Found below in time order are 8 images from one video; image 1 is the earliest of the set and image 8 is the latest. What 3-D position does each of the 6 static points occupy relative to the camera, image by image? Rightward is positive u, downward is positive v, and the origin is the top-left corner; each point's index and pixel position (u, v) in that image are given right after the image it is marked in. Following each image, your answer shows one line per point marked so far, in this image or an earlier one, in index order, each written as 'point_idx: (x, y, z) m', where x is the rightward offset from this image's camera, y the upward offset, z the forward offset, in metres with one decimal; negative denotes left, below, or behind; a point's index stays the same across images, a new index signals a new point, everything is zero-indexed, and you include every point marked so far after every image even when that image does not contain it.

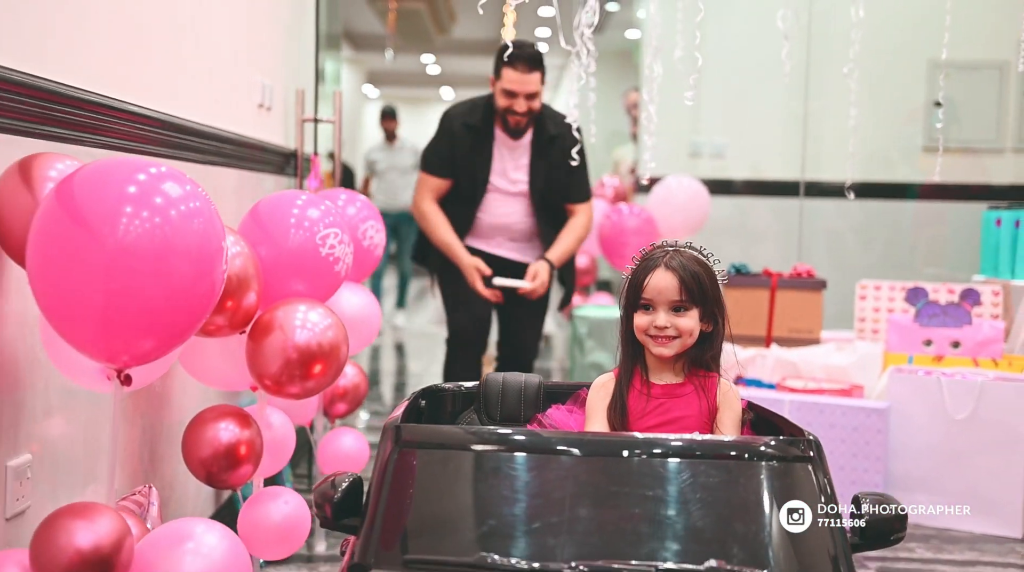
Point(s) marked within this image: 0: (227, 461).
0: (-0.8, -0.5, +3.2) m
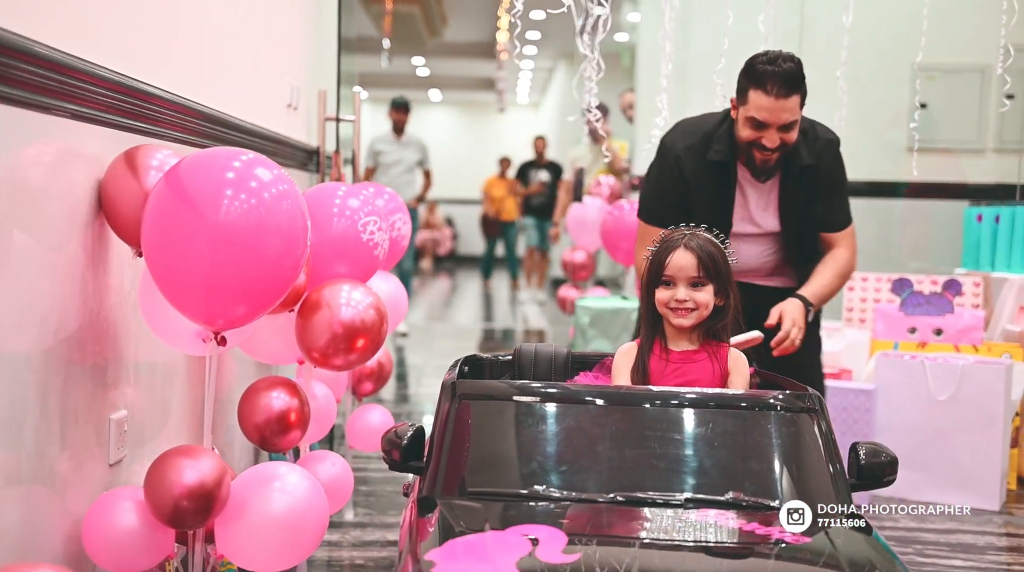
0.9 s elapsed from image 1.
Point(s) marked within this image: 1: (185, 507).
0: (-0.7, -0.4, +3.6) m
1: (-0.7, -0.4, +2.4) m
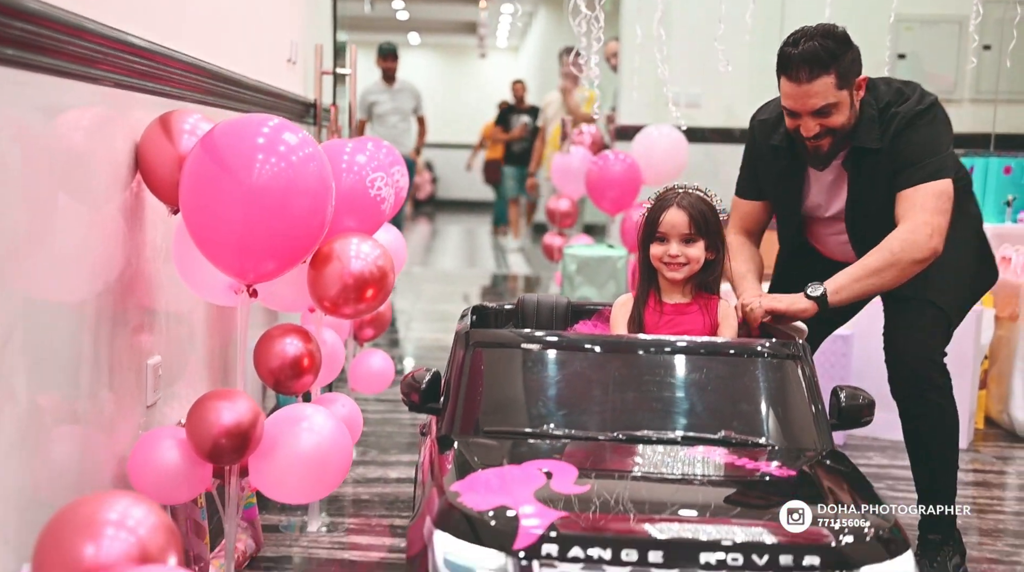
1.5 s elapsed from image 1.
0: (-0.7, -0.3, +3.8) m
1: (-0.6, -0.3, +2.6) m
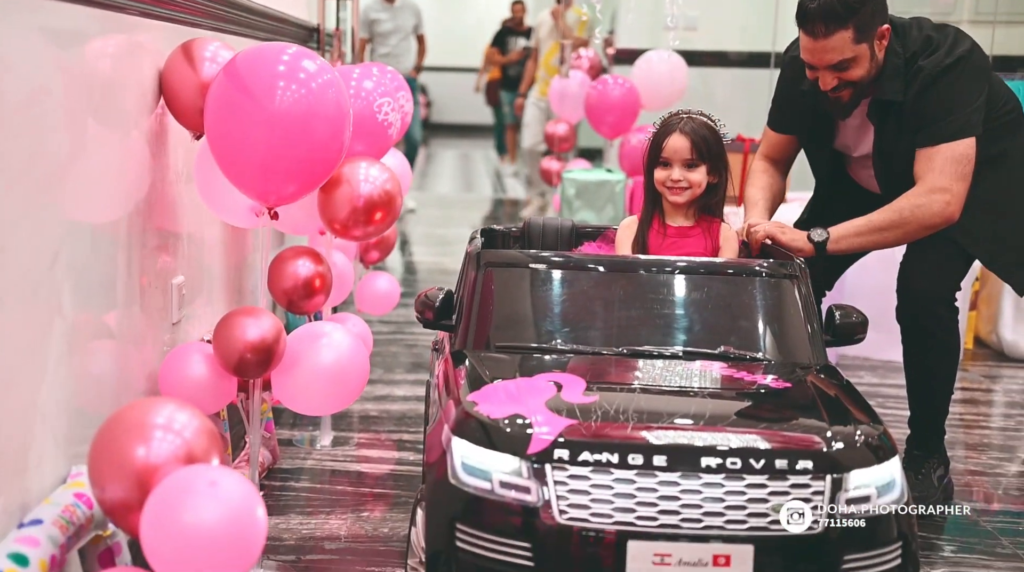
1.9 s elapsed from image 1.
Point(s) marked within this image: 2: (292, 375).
0: (-0.7, 0.0, +3.9) m
1: (-0.6, -0.2, +2.8) m
2: (-0.5, -0.2, +2.9) m
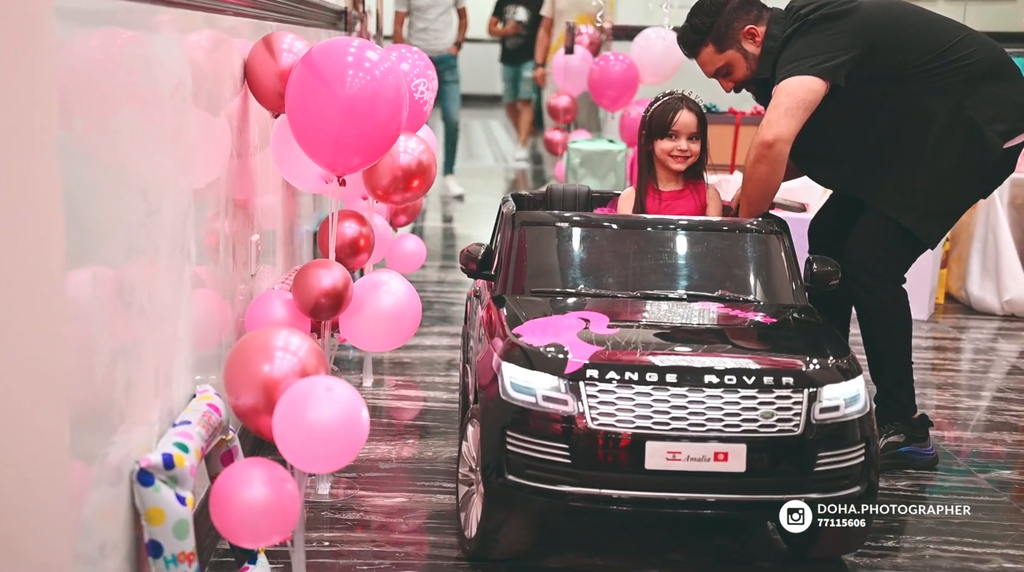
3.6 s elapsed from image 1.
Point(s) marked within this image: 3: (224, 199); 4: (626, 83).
0: (-0.6, +0.1, +4.4) m
1: (-0.5, 0.0, +3.3) m
2: (-0.4, -0.1, +3.4) m
3: (-0.8, +0.3, +3.4) m
4: (+0.7, +1.3, +7.6) m
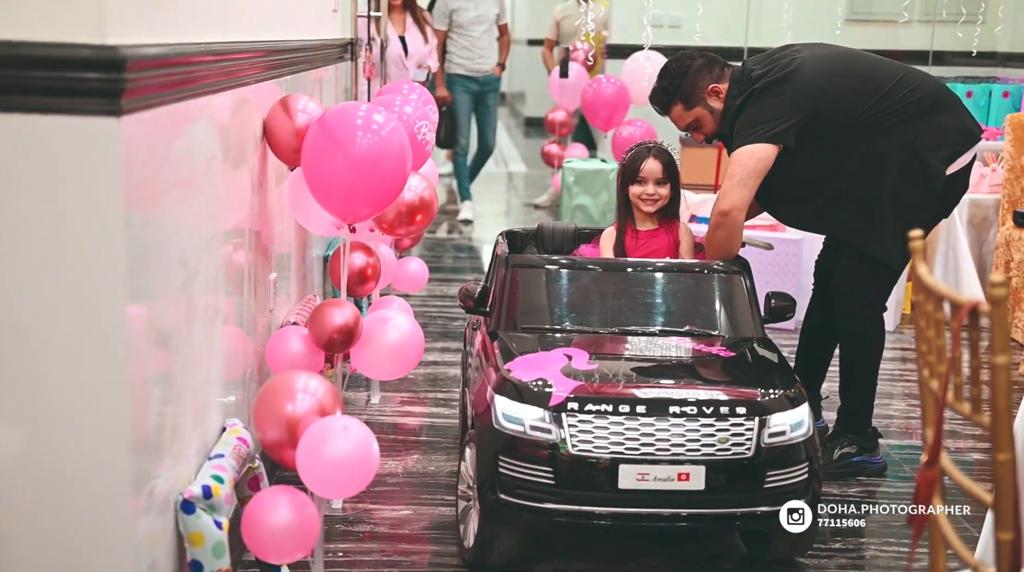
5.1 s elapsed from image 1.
0: (-0.6, 0.0, +4.8) m
1: (-0.5, -0.2, +3.7) m
2: (-0.5, -0.2, +3.8) m
3: (-0.8, +0.1, +3.8) m
4: (+0.7, +1.2, +8.0) m
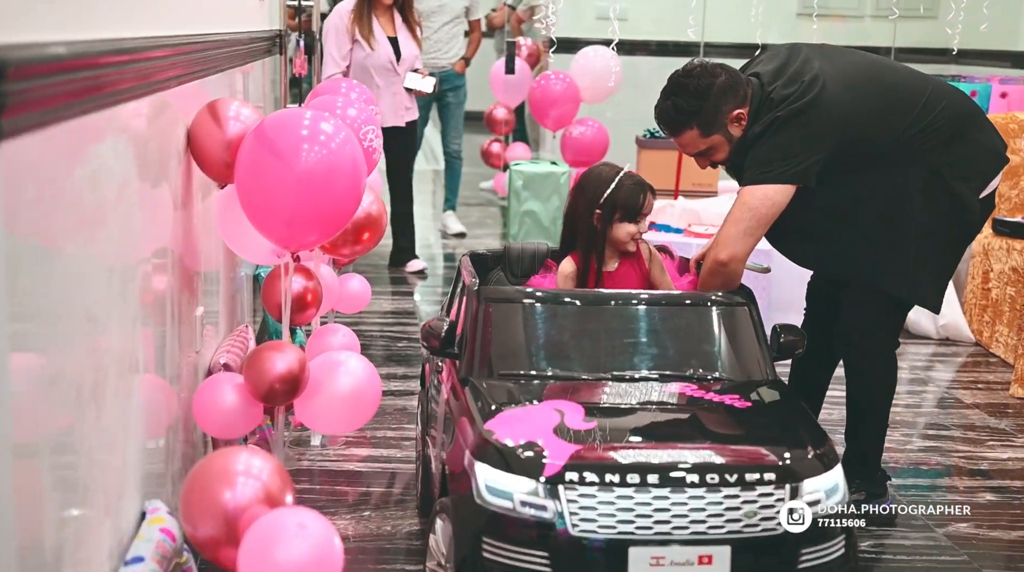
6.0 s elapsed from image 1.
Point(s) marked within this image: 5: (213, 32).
0: (-0.8, -0.1, +4.3) m
1: (-0.6, -0.3, +3.1) m
2: (-0.5, -0.3, +3.3) m
3: (-0.9, 0.0, +3.2) m
4: (+0.3, +1.1, +7.5) m
5: (-1.0, +0.9, +4.1) m
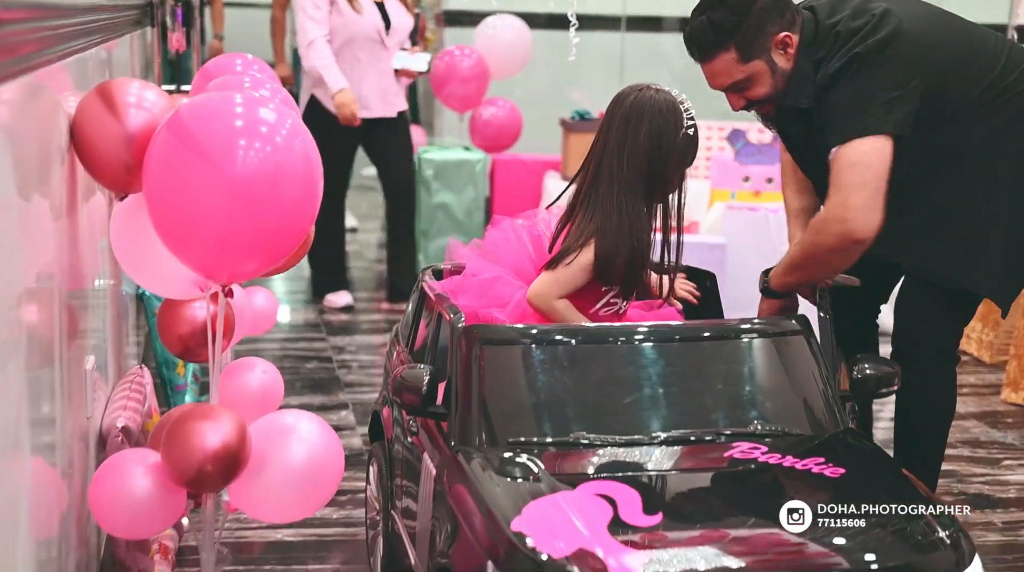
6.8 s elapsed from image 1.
0: (-0.9, -0.1, +3.4) m
1: (-0.6, -0.4, +2.3) m
2: (-0.5, -0.4, +2.4) m
3: (-0.9, -0.1, +2.4) m
4: (-0.2, +1.1, +6.7) m
5: (-1.1, +0.8, +3.2) m
